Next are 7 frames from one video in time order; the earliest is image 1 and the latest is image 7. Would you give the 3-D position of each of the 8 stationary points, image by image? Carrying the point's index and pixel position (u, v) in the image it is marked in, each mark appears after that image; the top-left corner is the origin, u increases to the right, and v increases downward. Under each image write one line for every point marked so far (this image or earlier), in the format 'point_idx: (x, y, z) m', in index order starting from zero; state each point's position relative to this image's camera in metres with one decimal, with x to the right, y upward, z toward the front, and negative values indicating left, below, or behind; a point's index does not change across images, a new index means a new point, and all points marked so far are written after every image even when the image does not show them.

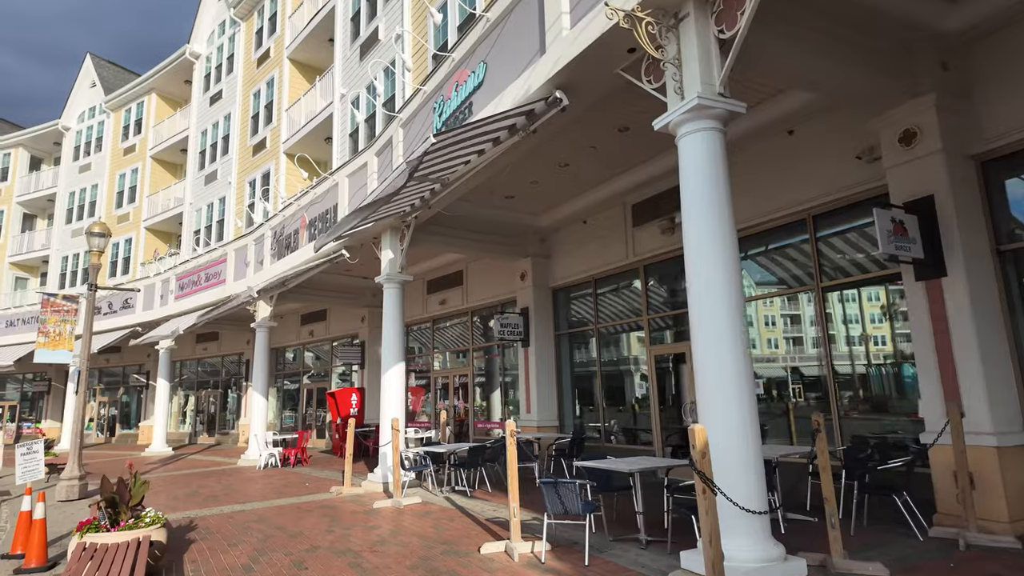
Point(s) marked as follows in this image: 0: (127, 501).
0: (-3.5, -2.0, +5.5) m
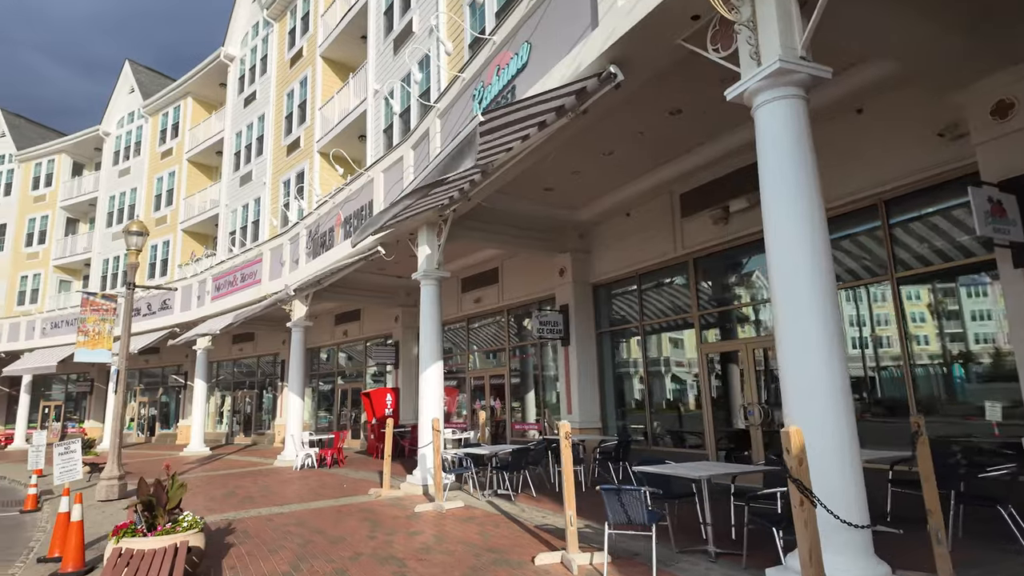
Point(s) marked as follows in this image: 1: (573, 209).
0: (-3.0, -1.9, +5.3) m
1: (+1.2, +1.5, +11.7) m
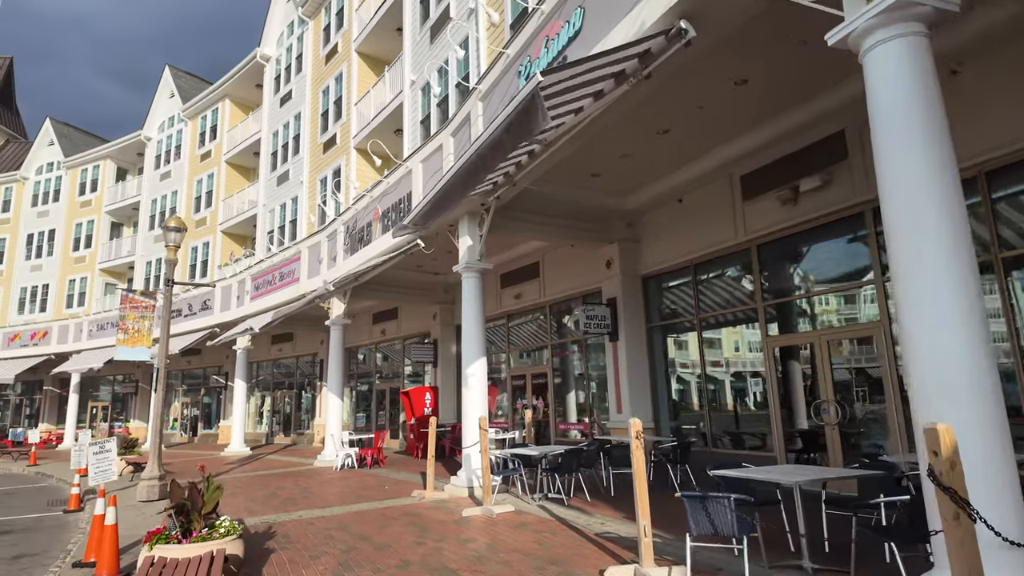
0: (-2.5, -1.8, +4.9) m
1: (+2.0, +1.7, +11.1) m
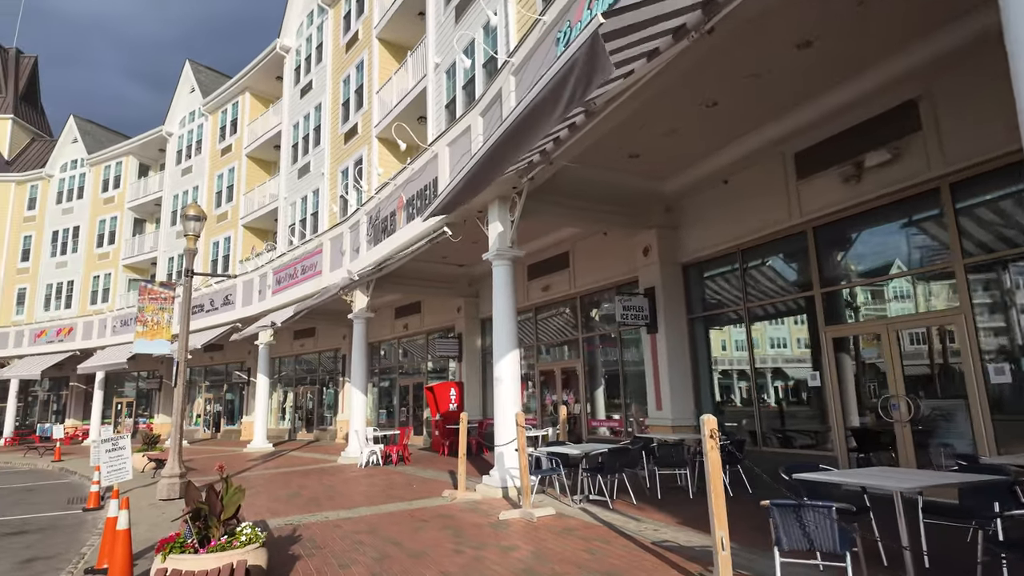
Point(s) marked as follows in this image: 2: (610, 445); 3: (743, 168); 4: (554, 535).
0: (-2.1, -1.6, +4.4) m
1: (+2.6, +1.9, +10.4) m
2: (+1.3, -2.0, +7.8) m
3: (+3.7, +1.9, +9.6) m
4: (+0.4, -2.5, +6.1) m
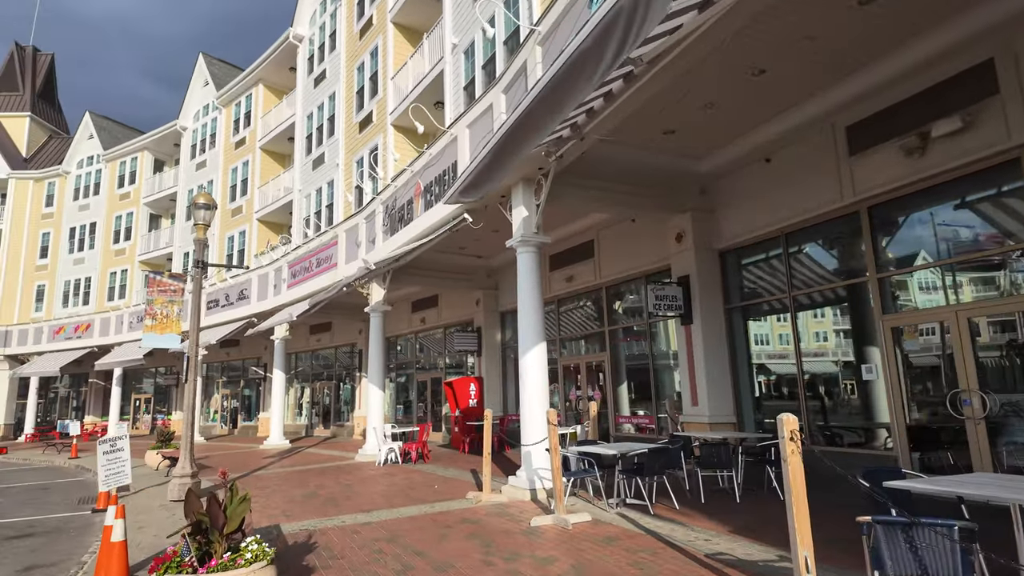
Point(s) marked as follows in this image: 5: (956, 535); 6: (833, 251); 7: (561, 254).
0: (-1.9, -1.5, +3.9) m
1: (+3.0, +2.1, +9.8) m
2: (+1.6, -1.9, +7.2) m
3: (+4.1, +2.1, +8.9) m
4: (+0.8, -2.4, +5.5) m
5: (+2.2, -1.2, +3.0) m
6: (+4.7, +0.6, +8.4) m
7: (+1.2, +0.8, +14.2) m
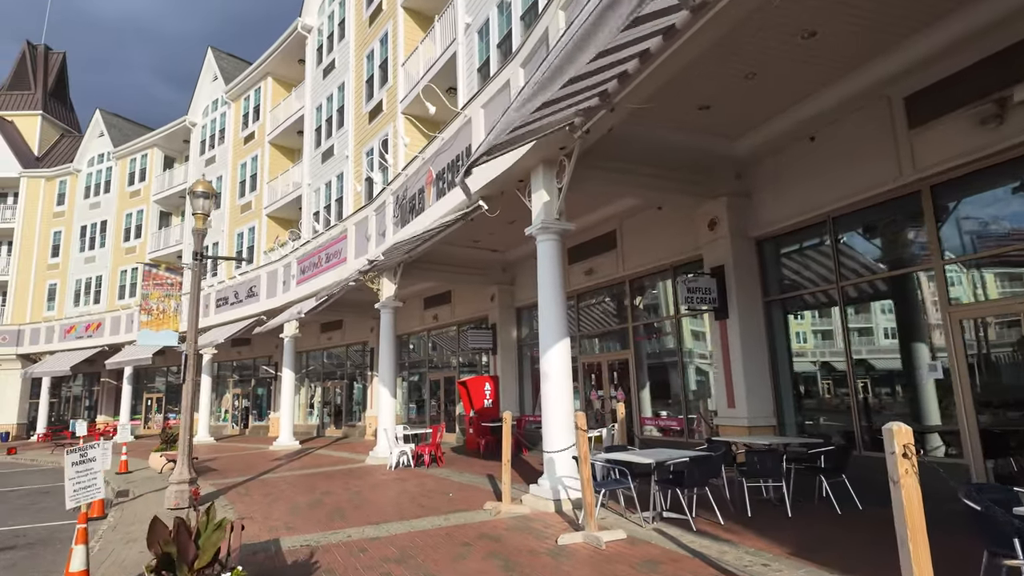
0: (-1.7, -1.4, +3.2) m
1: (+3.3, +2.2, +9.0) m
2: (+1.9, -1.7, +6.5) m
3: (+4.3, +2.2, +8.1) m
4: (+1.0, -2.2, +4.8) m
5: (+2.3, -1.1, +2.2) m
6: (+4.9, +0.7, +7.6) m
7: (+1.6, +1.0, +13.4) m
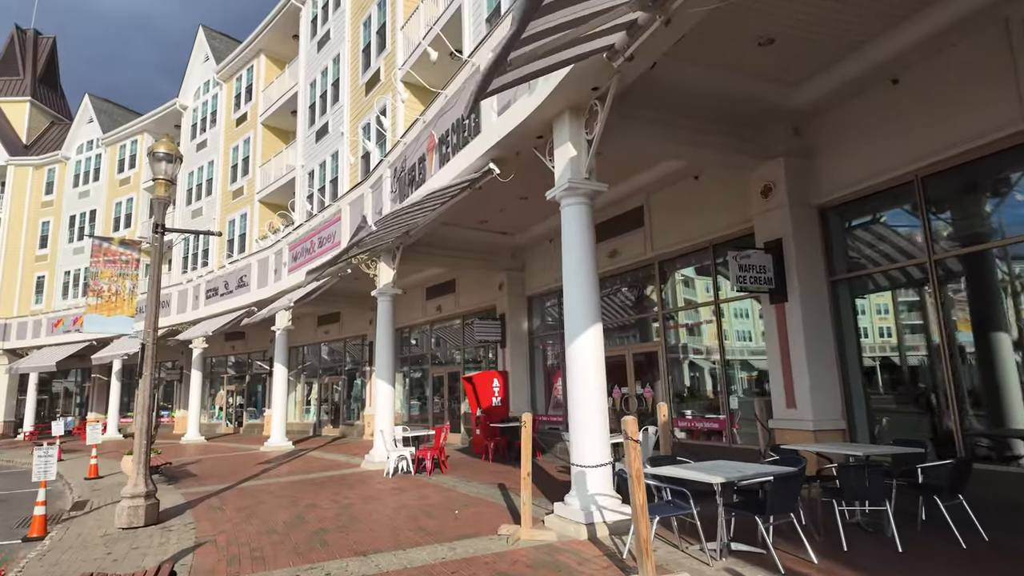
0: (-1.5, -1.2, +1.7) m
1: (+3.5, +2.5, +7.5) m
2: (+2.1, -1.5, +5.0) m
3: (+4.5, +2.5, +6.6) m
4: (+1.2, -2.0, +3.3) m
5: (+2.5, -0.8, +0.7) m
6: (+5.1, +1.0, +6.1) m
7: (+1.8, +1.3, +11.9) m
